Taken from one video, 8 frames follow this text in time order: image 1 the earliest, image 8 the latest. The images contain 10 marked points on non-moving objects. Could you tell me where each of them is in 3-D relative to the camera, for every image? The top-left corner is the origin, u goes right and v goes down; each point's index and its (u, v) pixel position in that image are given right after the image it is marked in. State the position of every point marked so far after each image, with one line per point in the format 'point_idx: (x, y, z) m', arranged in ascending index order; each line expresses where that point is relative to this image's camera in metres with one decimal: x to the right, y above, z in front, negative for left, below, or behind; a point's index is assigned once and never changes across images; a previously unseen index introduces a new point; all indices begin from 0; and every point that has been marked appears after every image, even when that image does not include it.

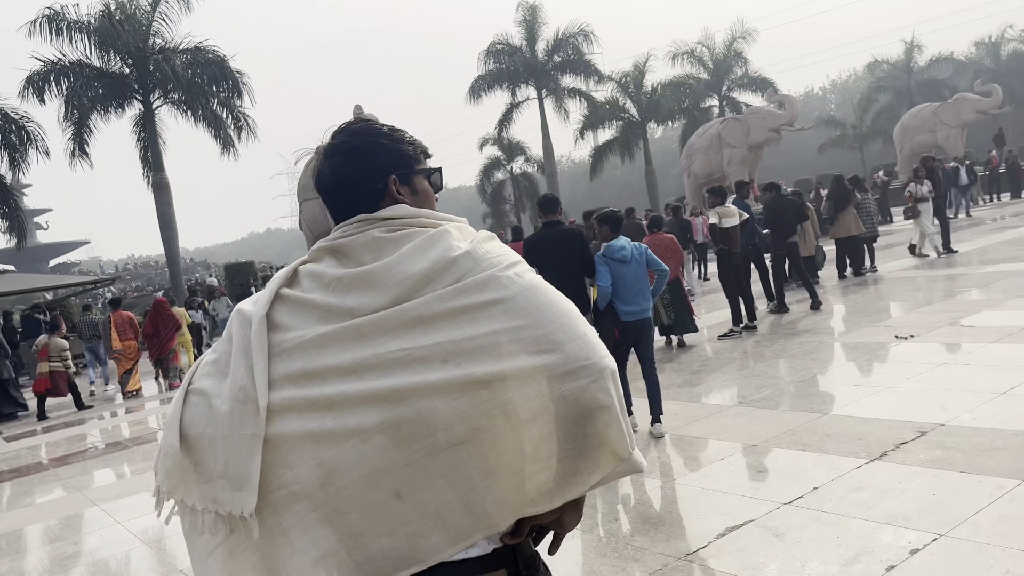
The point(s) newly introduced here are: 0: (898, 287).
0: (+4.6, 0.0, +9.8) m
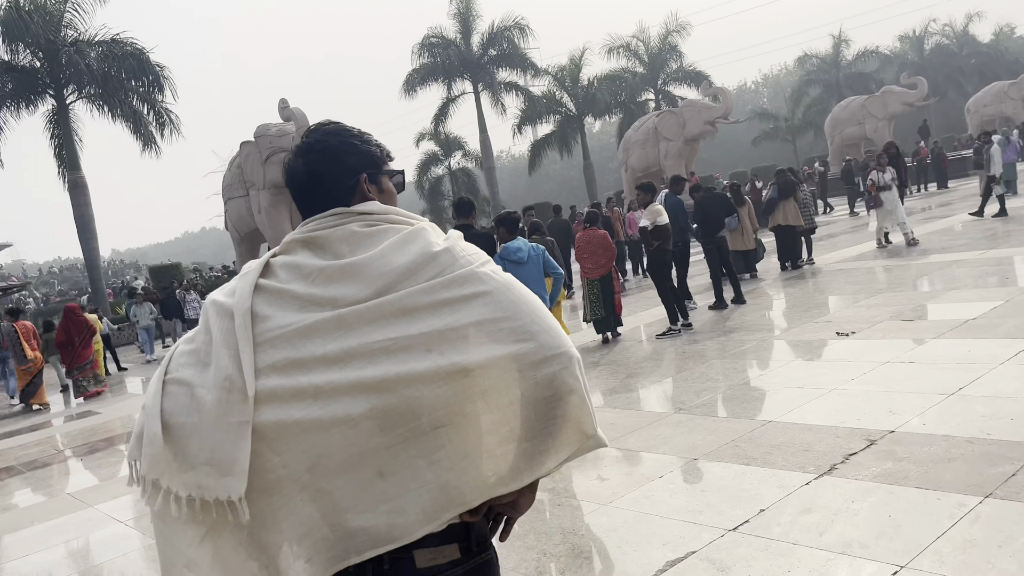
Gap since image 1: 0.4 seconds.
0: (+3.8, +0.1, +9.7) m
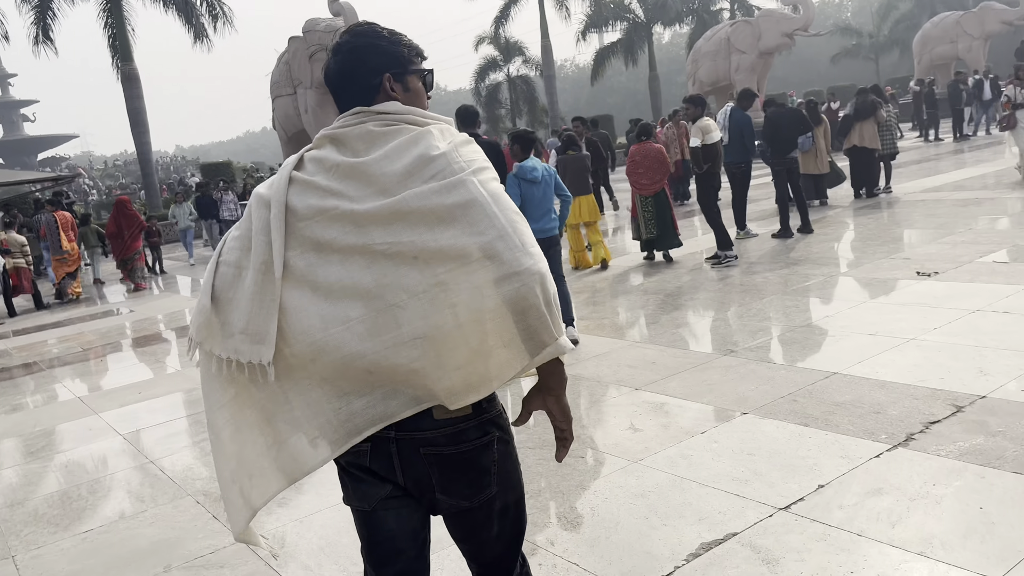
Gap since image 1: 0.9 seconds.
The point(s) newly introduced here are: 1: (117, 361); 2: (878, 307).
0: (+4.4, +0.8, +8.8) m
1: (-3.7, -0.7, +7.6) m
2: (+2.3, -0.1, +5.1) m
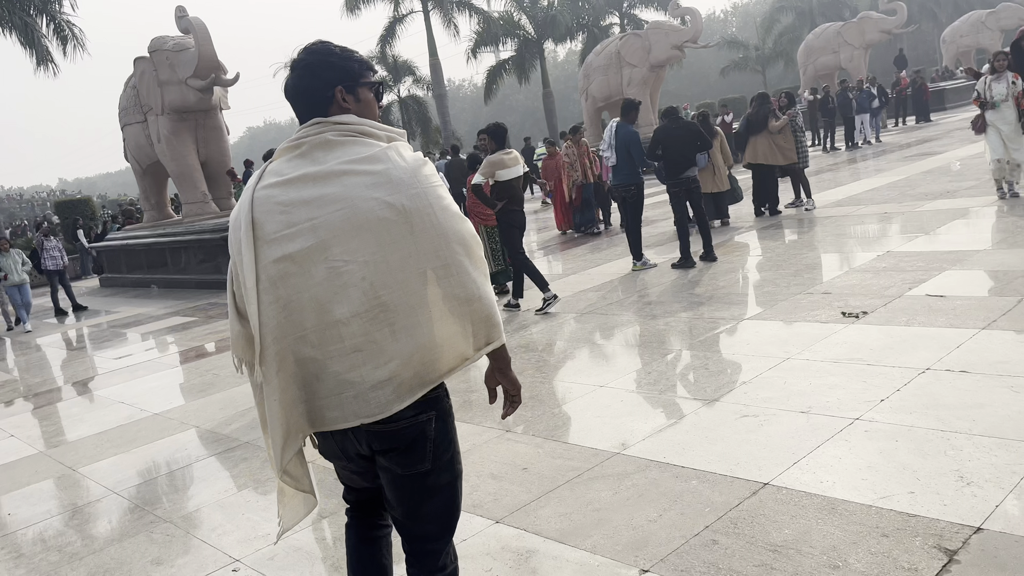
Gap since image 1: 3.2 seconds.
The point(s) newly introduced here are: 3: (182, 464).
0: (+3.1, +0.6, +8.0) m
1: (-4.7, -1.3, +5.9) m
2: (+1.5, -0.4, +4.1) m
3: (-1.8, -0.9, +4.4) m
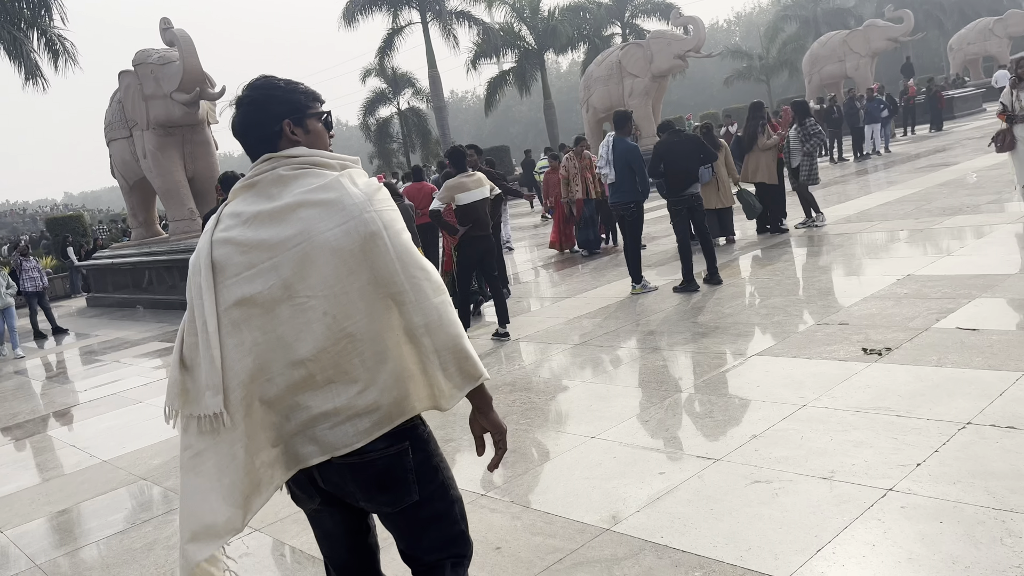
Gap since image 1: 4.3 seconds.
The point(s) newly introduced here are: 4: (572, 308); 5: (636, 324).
0: (+3.0, +0.3, +7.5) m
1: (-4.8, -1.5, +5.4) m
2: (+1.4, -0.6, +3.6) m
3: (-1.9, -1.1, +3.9) m
4: (+0.5, -0.2, +7.2) m
5: (+0.9, -0.3, +6.1) m
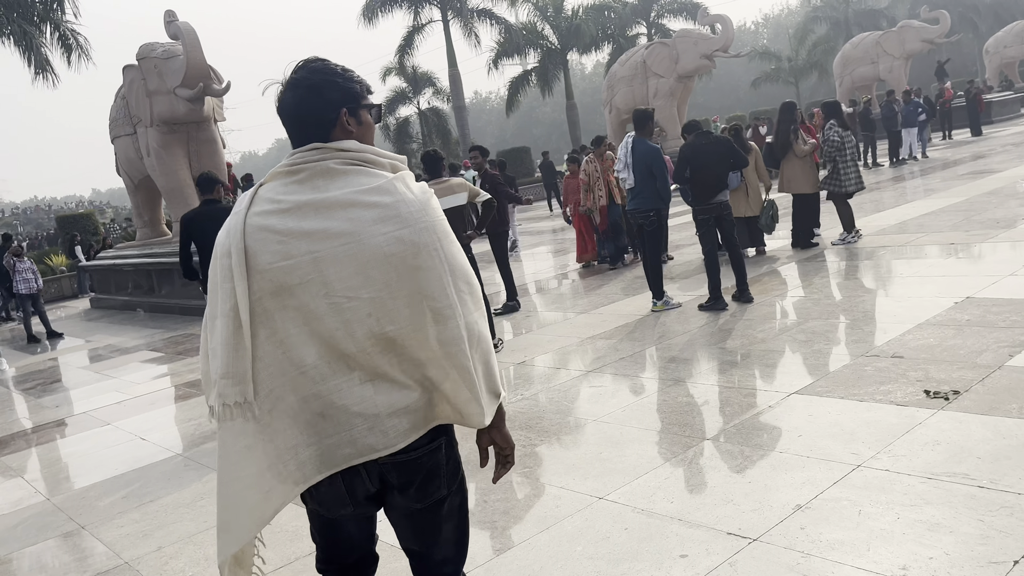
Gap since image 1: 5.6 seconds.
0: (+3.1, +0.2, +6.8) m
1: (-4.8, -1.6, +4.9) m
2: (+1.3, -0.7, +2.9) m
3: (-1.9, -1.2, +3.3) m
4: (+0.6, -0.3, +6.5) m
5: (+1.0, -0.4, +5.4) m
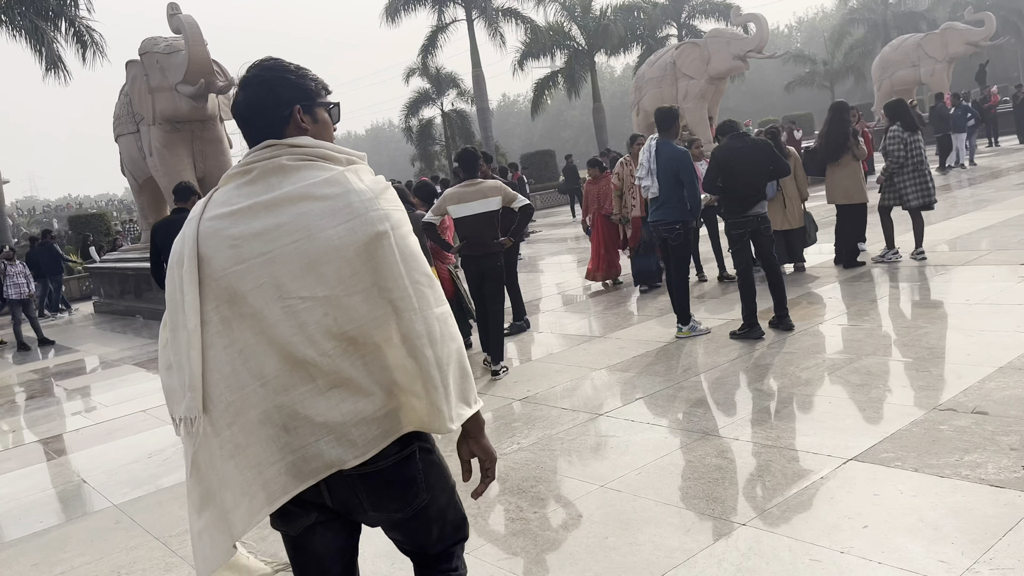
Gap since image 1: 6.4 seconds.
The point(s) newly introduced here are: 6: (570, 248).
0: (+3.1, 0.0, +6.0) m
1: (-4.8, -1.6, +4.3) m
2: (+1.2, -0.8, +2.1) m
3: (-2.0, -1.3, +2.6) m
4: (+0.6, -0.4, +5.7) m
5: (+1.0, -0.6, +4.6) m
6: (+1.0, +0.7, +13.7) m
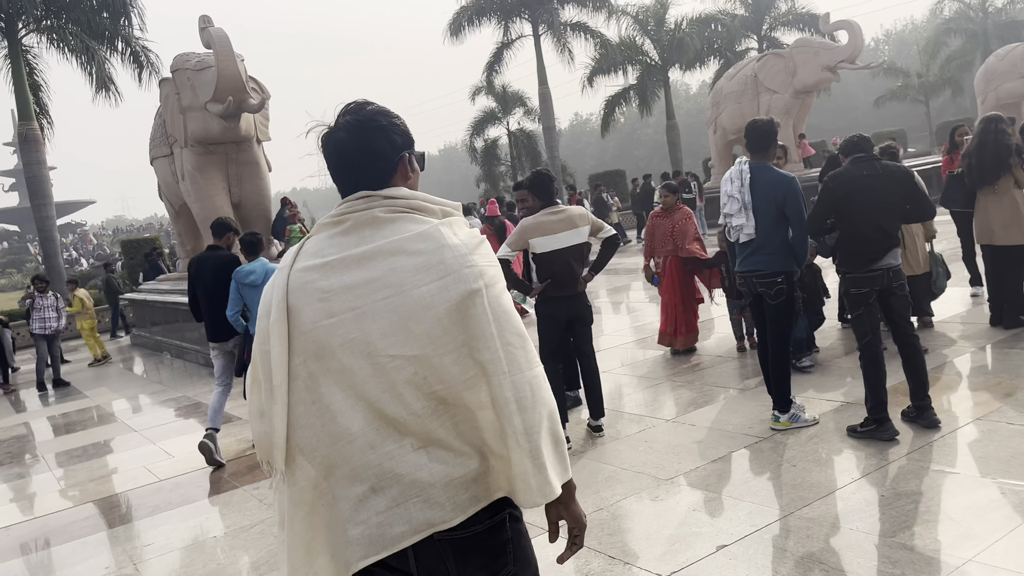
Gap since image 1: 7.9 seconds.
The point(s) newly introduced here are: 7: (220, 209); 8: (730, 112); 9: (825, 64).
0: (+3.3, -0.4, +4.3) m
1: (-4.7, -1.9, +3.3) m
2: (+1.1, -1.1, +0.6) m
3: (-2.1, -1.6, +1.4) m
4: (+0.8, -0.8, +4.3) m
5: (+1.1, -0.9, +3.2) m
6: (+1.9, +0.1, +12.2) m
7: (-4.1, +1.1, +11.5) m
8: (+4.8, +3.9, +18.2) m
9: (+6.2, +4.5, +16.3) m
